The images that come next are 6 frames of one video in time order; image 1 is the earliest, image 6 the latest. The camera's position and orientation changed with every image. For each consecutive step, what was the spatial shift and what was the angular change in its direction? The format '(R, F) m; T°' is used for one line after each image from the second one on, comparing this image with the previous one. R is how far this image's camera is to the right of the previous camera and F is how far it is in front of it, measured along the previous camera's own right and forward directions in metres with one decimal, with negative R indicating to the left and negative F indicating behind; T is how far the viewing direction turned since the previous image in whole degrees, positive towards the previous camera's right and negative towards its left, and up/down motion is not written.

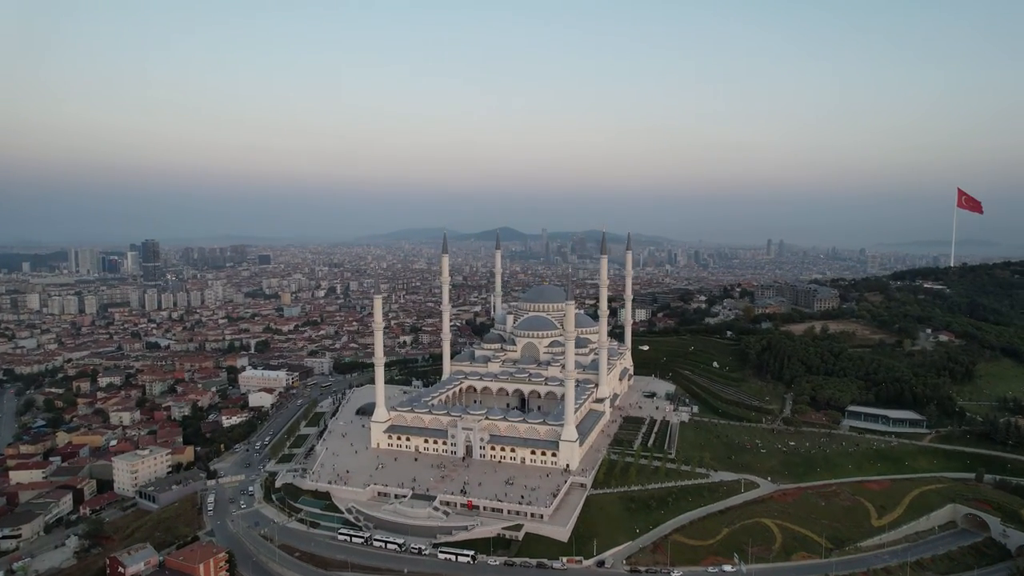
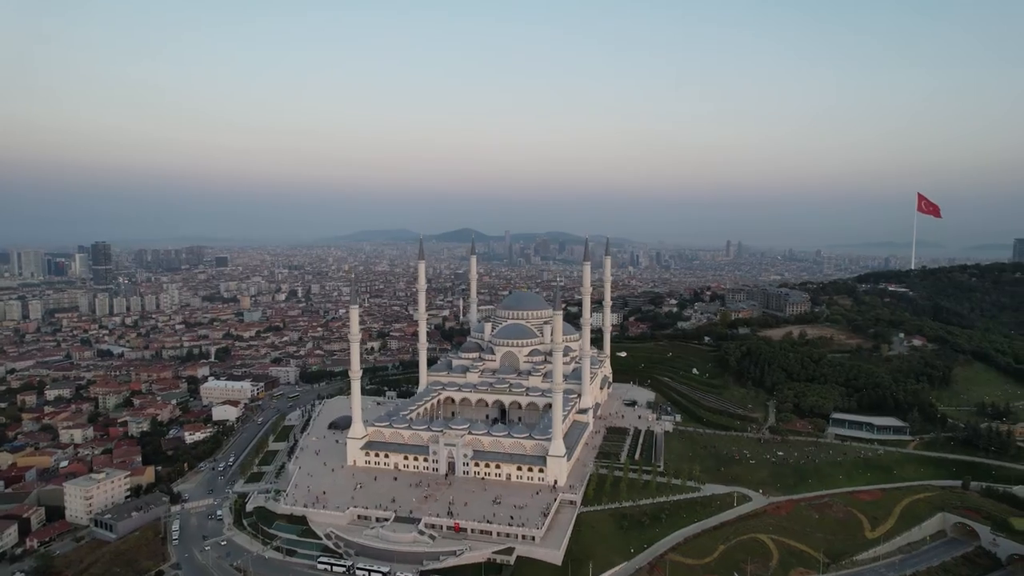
(-0.8, +1.0) m; +3°
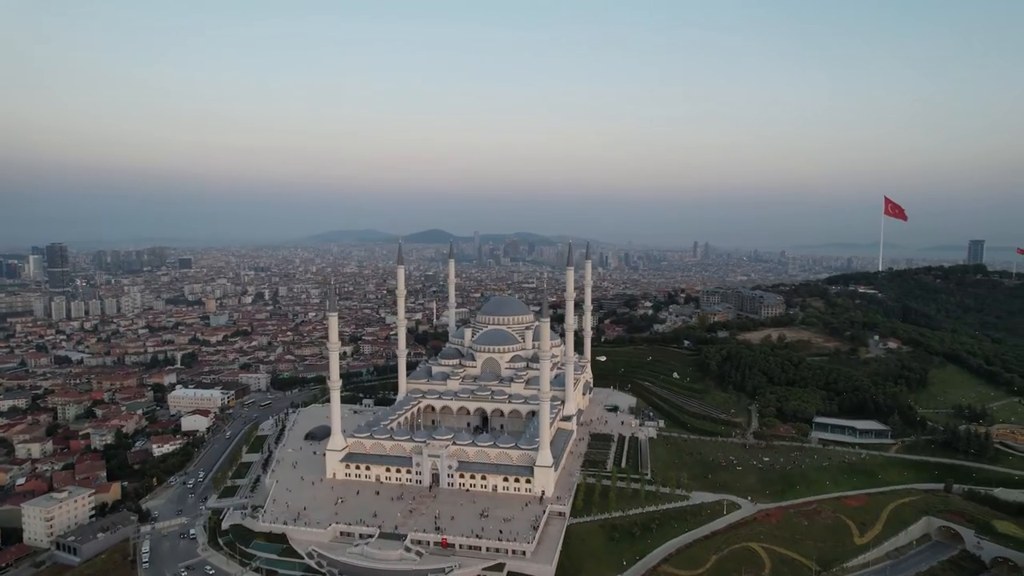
(-0.6, +0.5) m; +3°
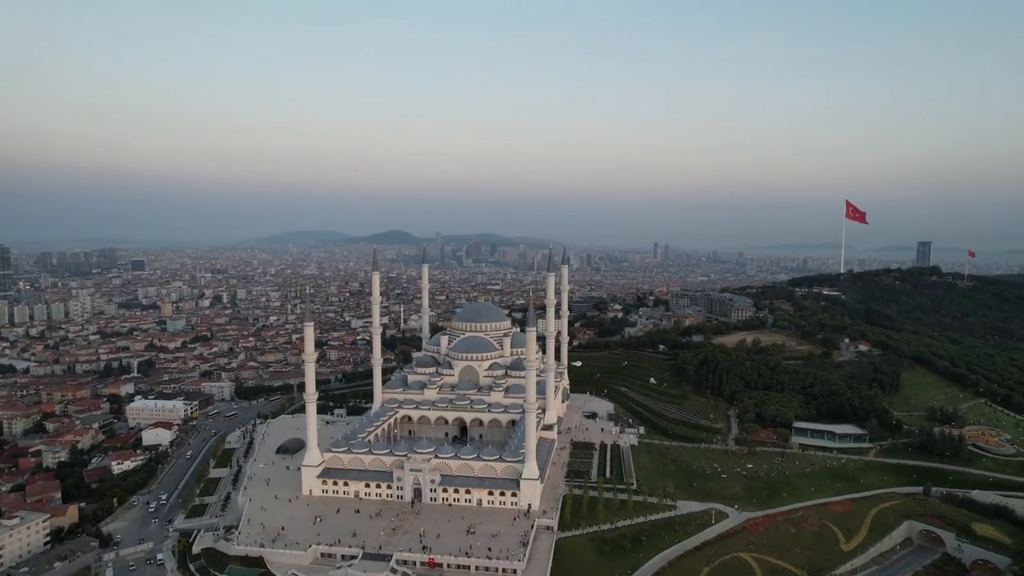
(-0.7, +0.6) m; +3°
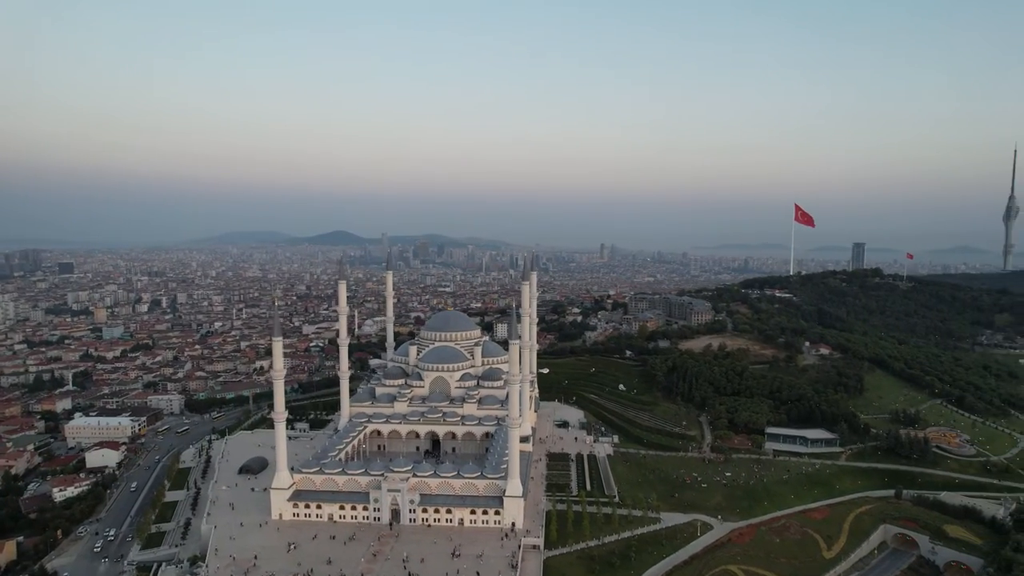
(-1.1, +0.7) m; +5°
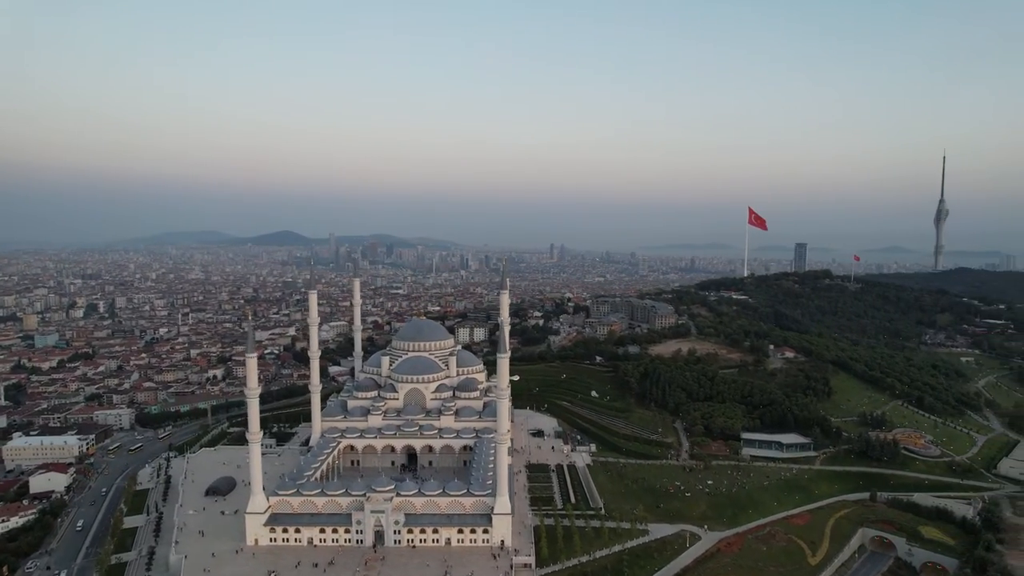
(-1.2, +0.5) m; +4°
